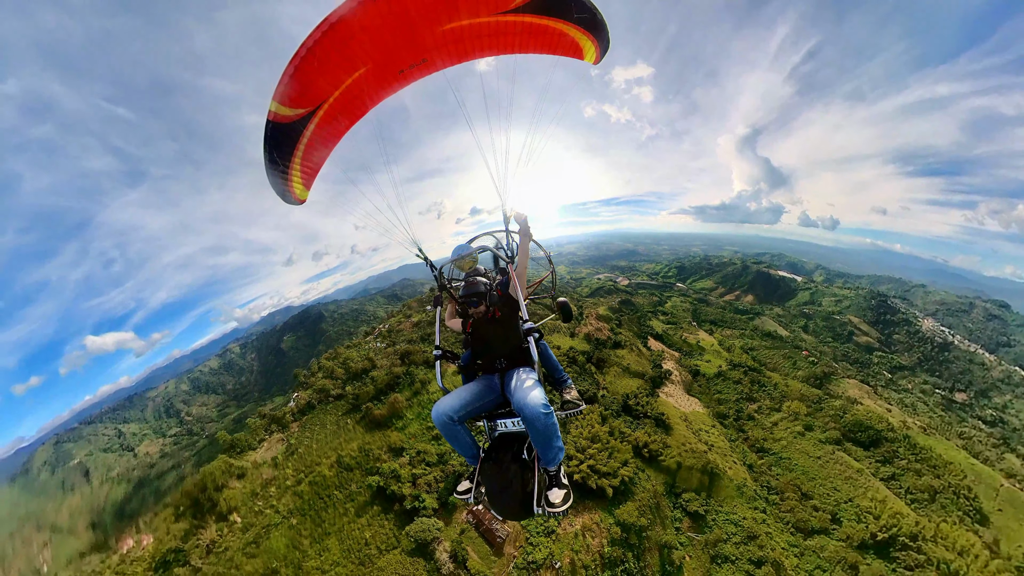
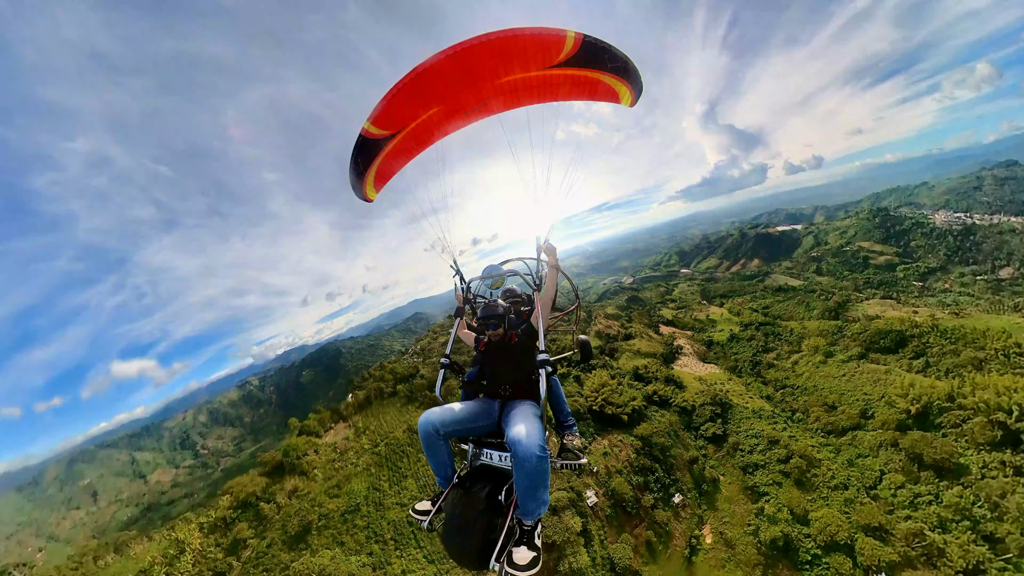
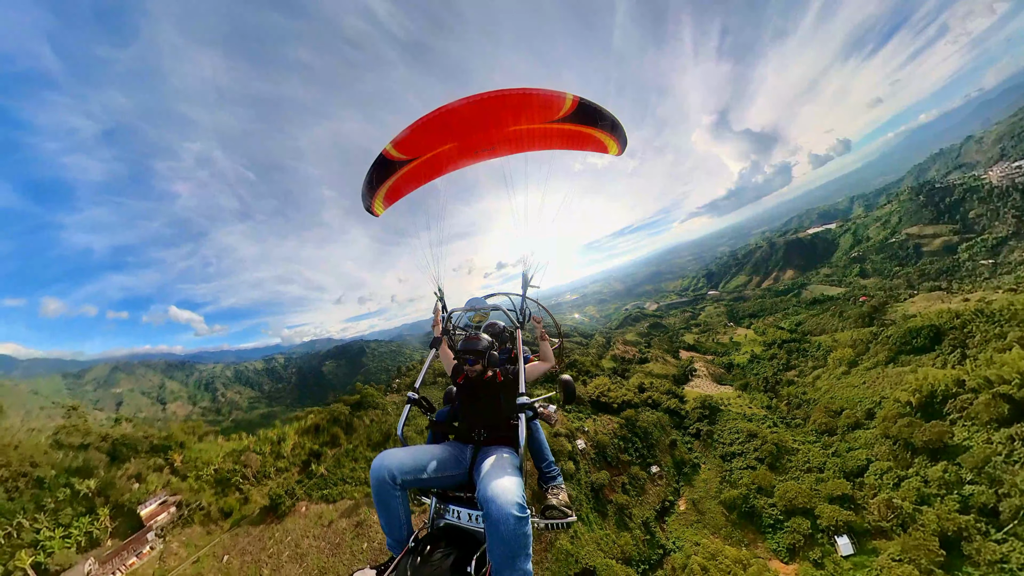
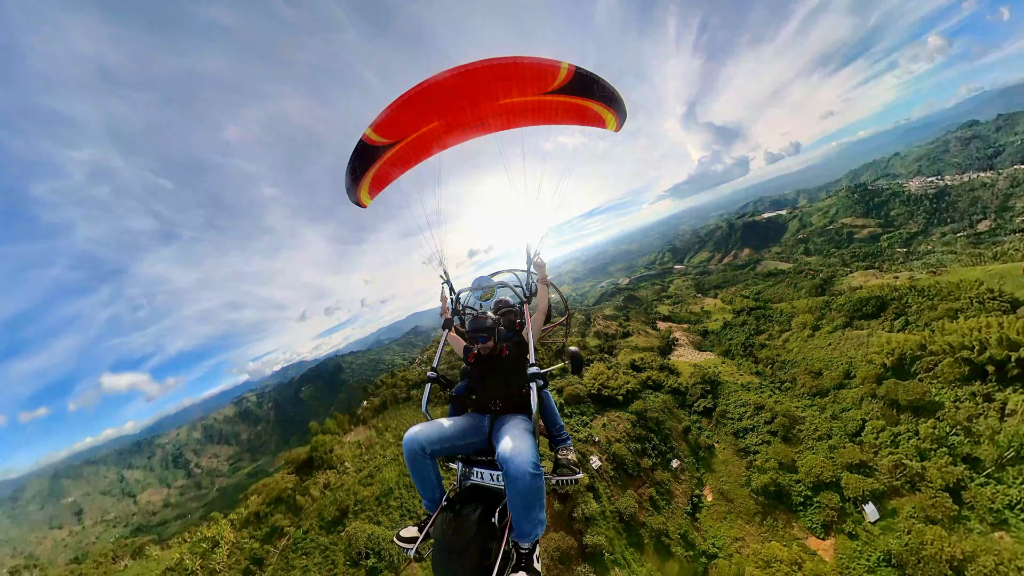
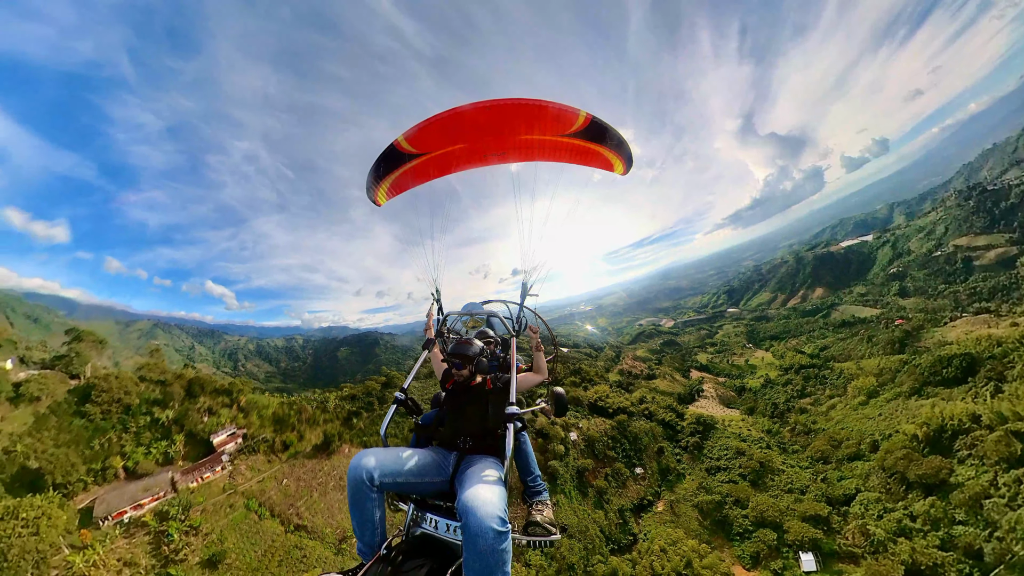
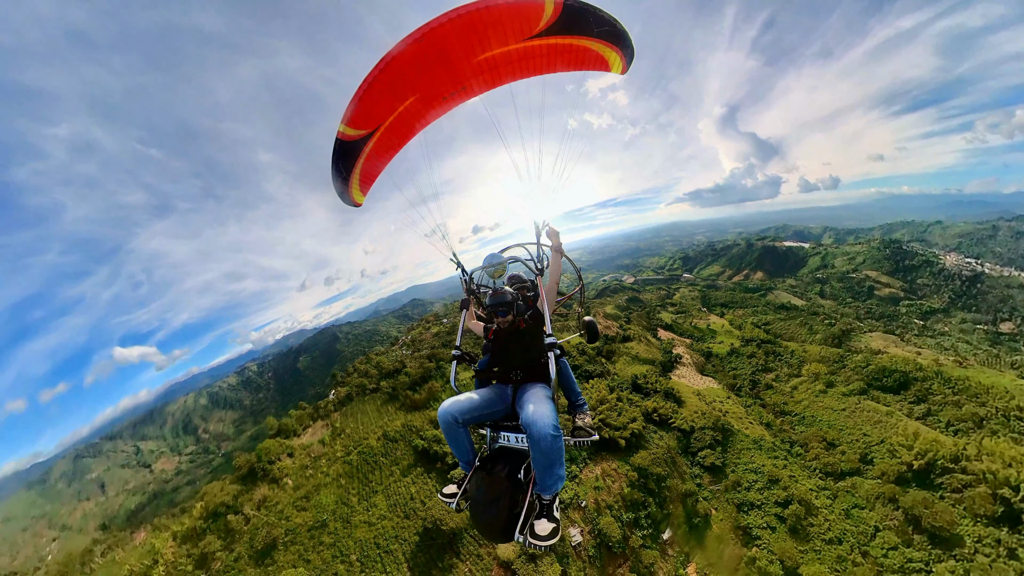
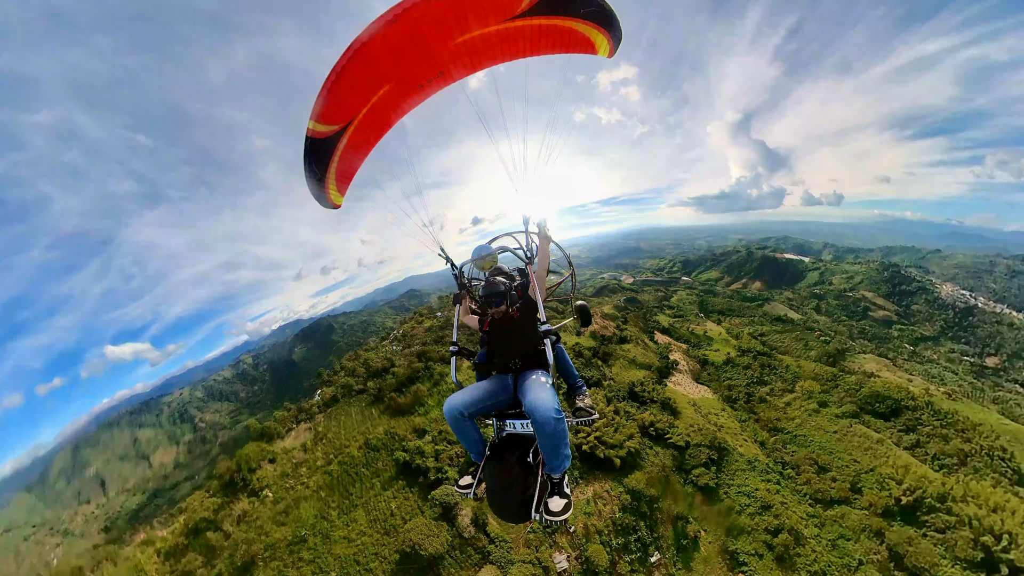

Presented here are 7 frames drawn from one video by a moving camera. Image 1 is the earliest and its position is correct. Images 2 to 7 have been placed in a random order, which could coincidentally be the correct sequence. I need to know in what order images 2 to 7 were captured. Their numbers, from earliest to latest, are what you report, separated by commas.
7, 6, 2, 4, 3, 5
